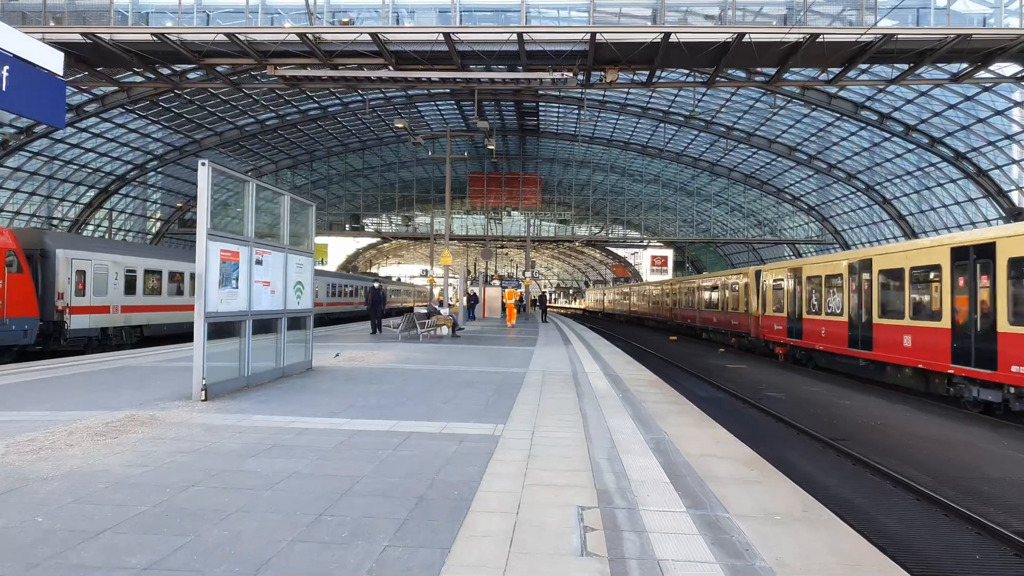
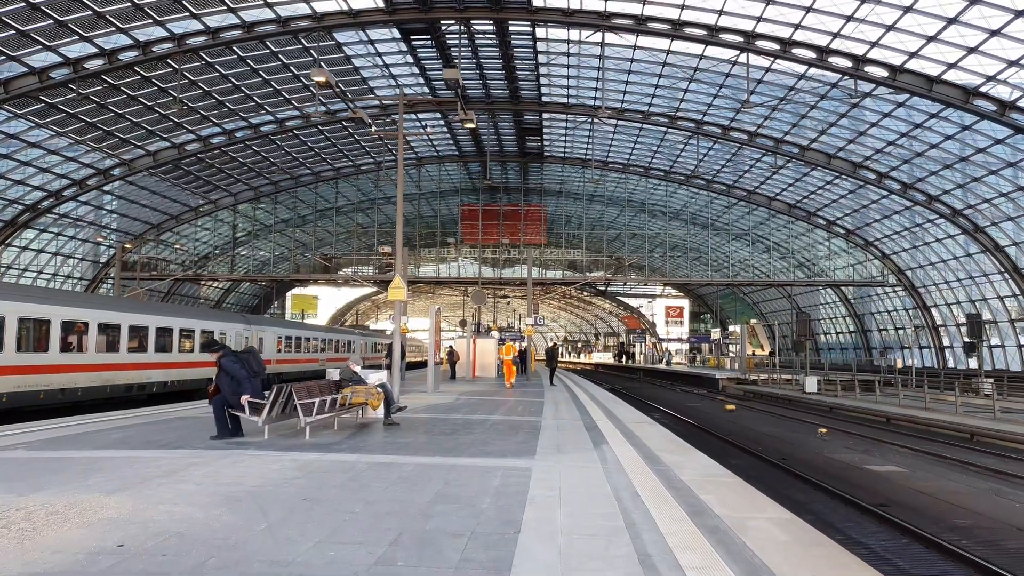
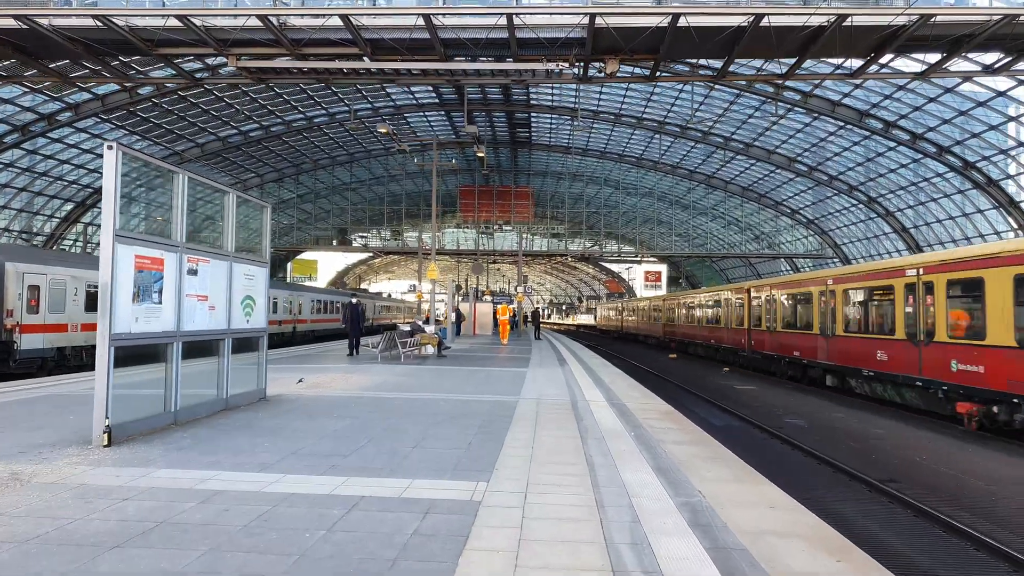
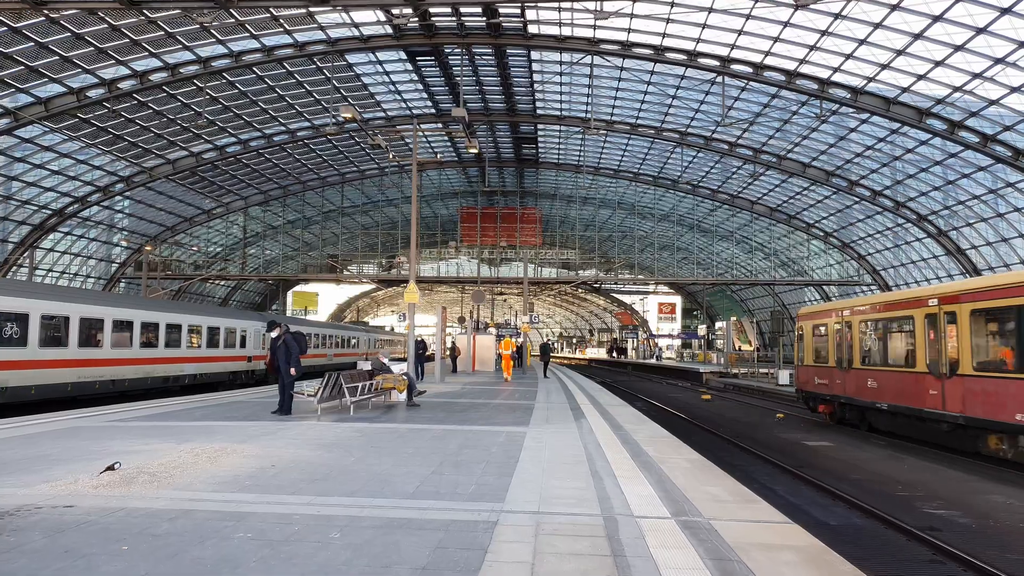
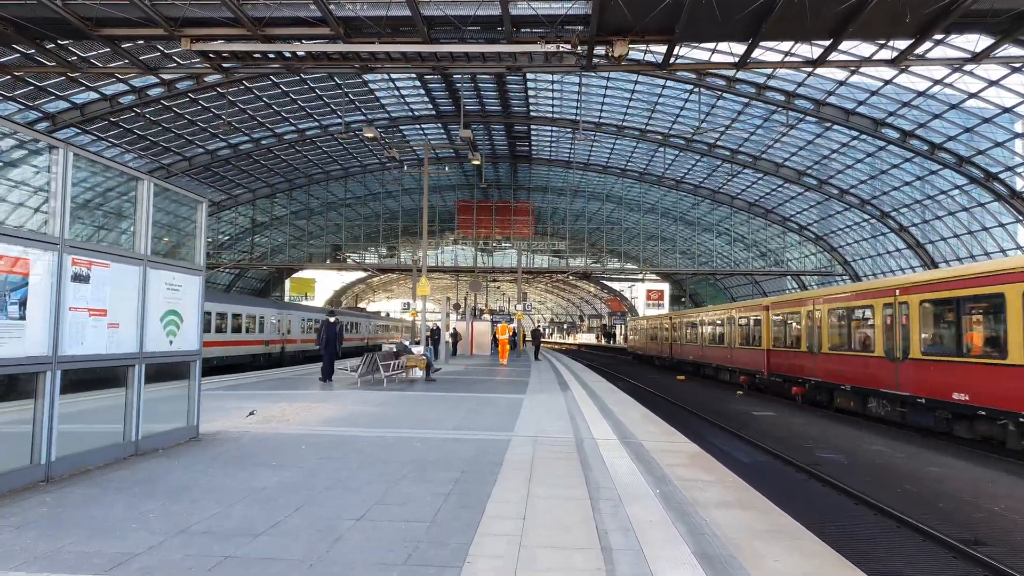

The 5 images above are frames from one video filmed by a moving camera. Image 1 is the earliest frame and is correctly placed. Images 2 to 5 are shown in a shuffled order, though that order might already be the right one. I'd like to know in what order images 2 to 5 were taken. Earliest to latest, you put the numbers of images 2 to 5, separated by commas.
3, 5, 4, 2
